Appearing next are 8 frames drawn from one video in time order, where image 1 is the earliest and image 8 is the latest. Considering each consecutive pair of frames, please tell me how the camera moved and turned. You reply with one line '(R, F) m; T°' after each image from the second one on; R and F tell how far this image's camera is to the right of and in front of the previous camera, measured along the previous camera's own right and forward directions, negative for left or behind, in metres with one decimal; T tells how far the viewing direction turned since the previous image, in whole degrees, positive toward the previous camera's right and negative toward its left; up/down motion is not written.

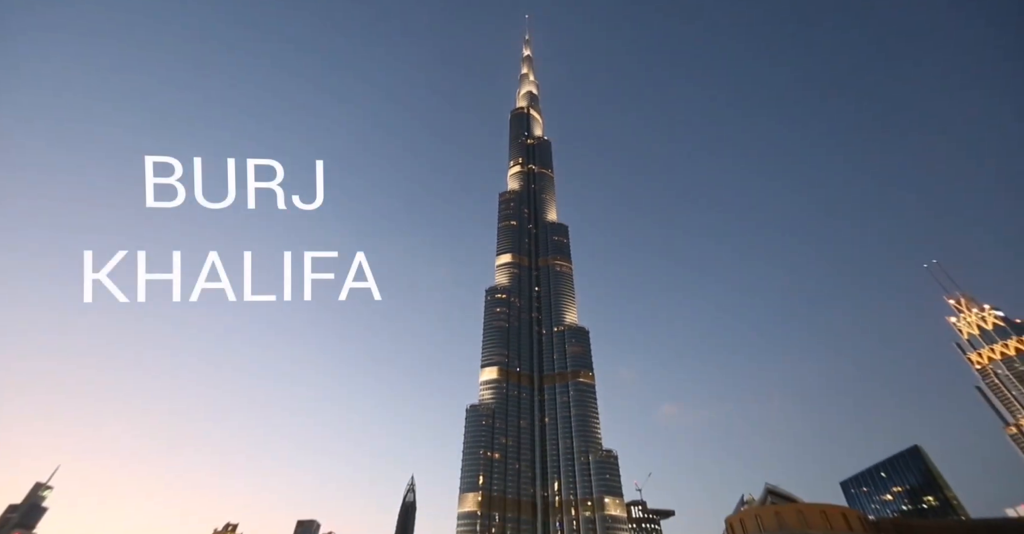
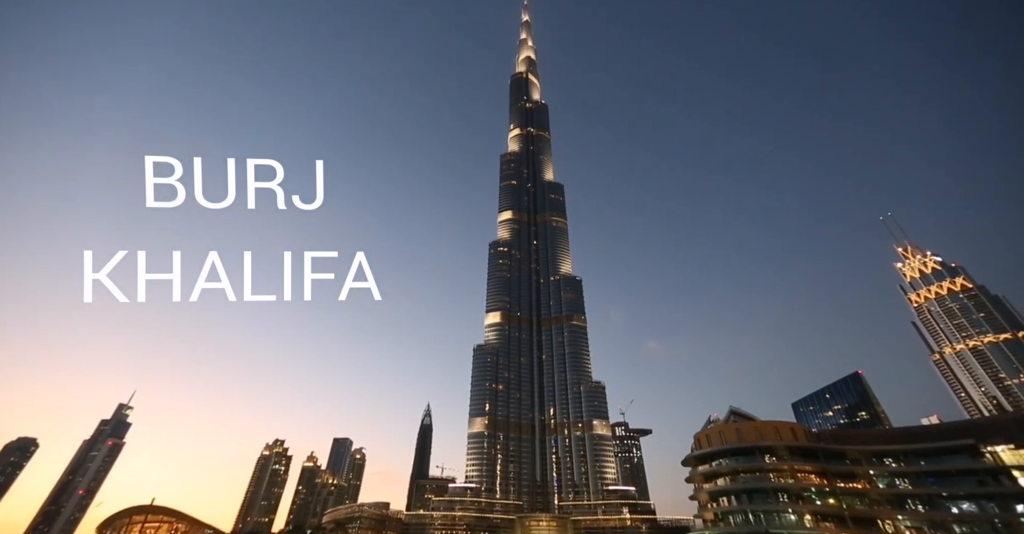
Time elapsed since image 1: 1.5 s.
(-2.7, -25.1) m; +1°
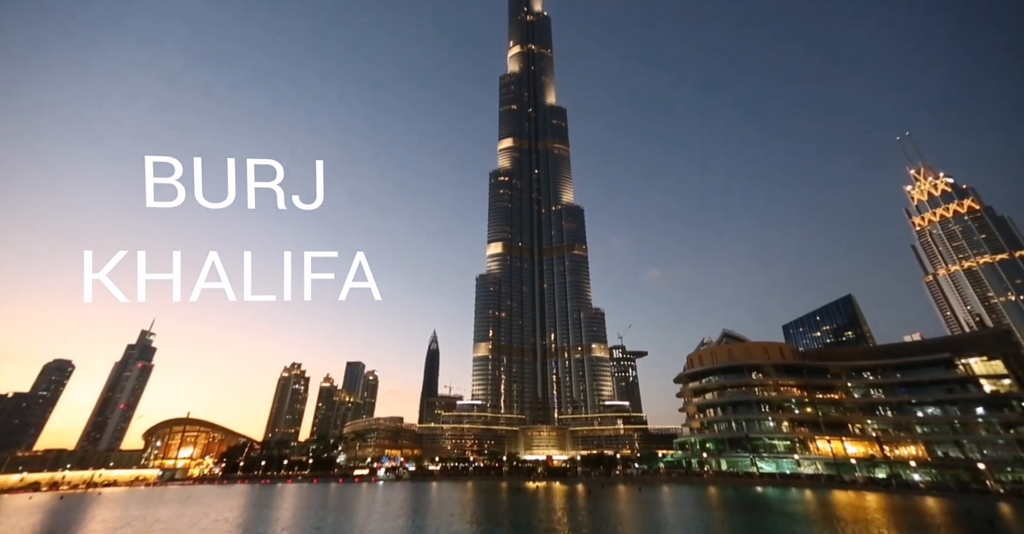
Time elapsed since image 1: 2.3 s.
(0.0, -2.8) m; 0°
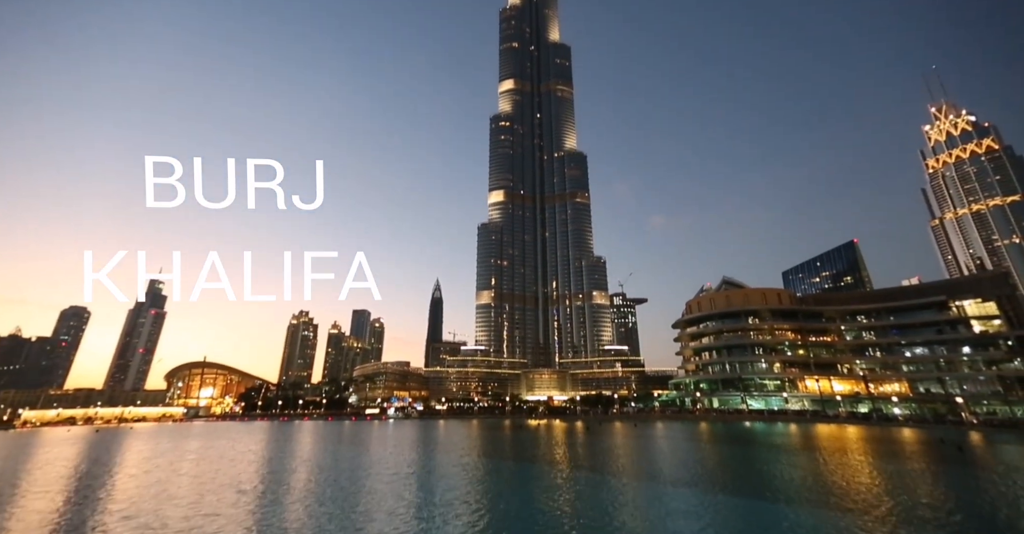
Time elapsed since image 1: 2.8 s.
(0.0, -1.3) m; 0°
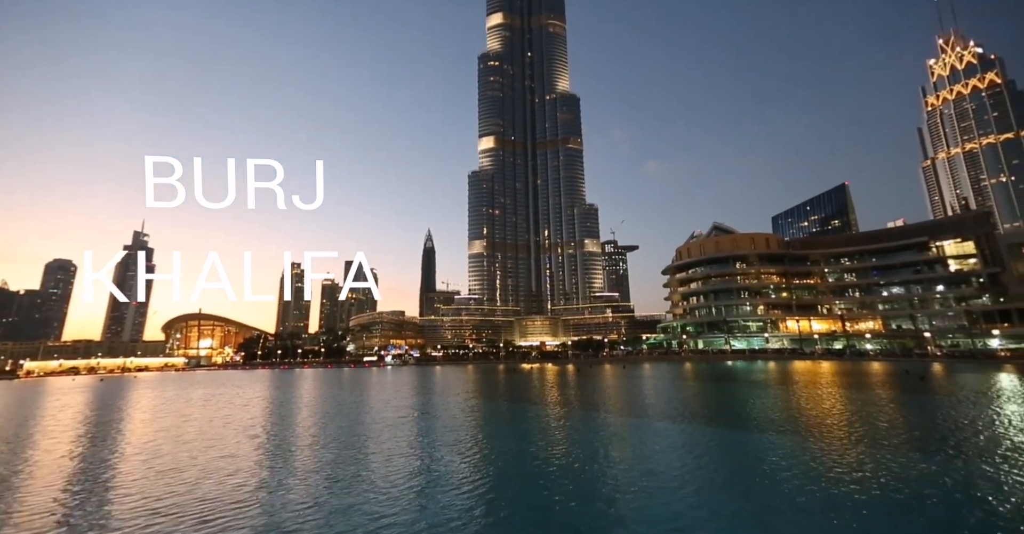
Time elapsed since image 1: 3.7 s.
(+0.1, -0.8) m; +1°
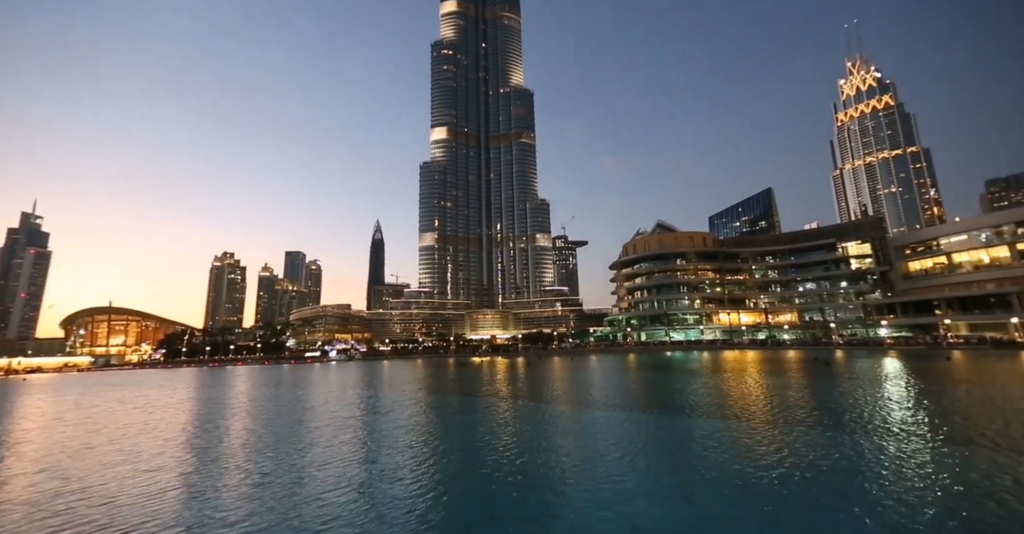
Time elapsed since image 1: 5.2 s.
(+0.1, -1.2) m; +6°
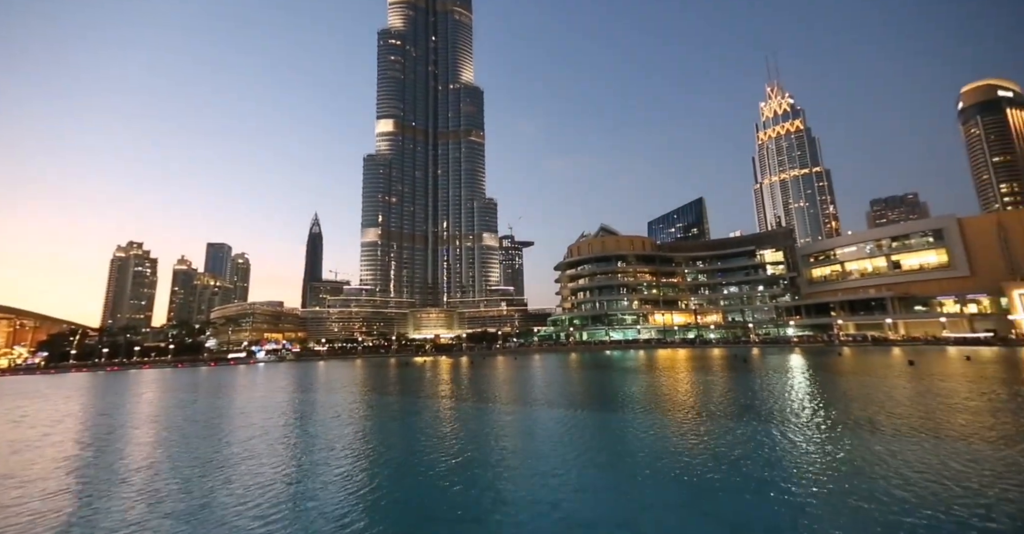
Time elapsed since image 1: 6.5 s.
(0.0, -0.9) m; +7°
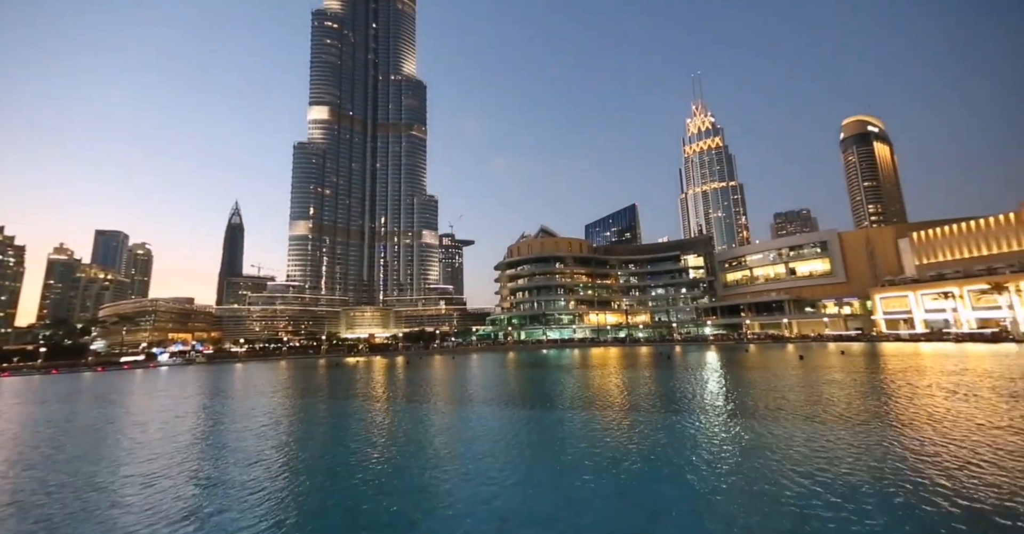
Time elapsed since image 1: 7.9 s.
(0.0, -0.8) m; +7°
